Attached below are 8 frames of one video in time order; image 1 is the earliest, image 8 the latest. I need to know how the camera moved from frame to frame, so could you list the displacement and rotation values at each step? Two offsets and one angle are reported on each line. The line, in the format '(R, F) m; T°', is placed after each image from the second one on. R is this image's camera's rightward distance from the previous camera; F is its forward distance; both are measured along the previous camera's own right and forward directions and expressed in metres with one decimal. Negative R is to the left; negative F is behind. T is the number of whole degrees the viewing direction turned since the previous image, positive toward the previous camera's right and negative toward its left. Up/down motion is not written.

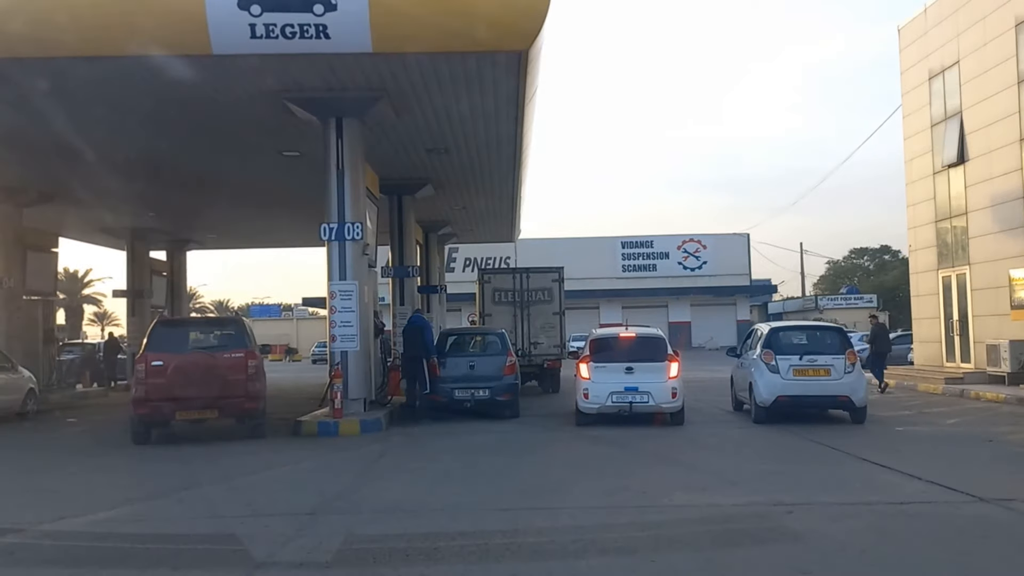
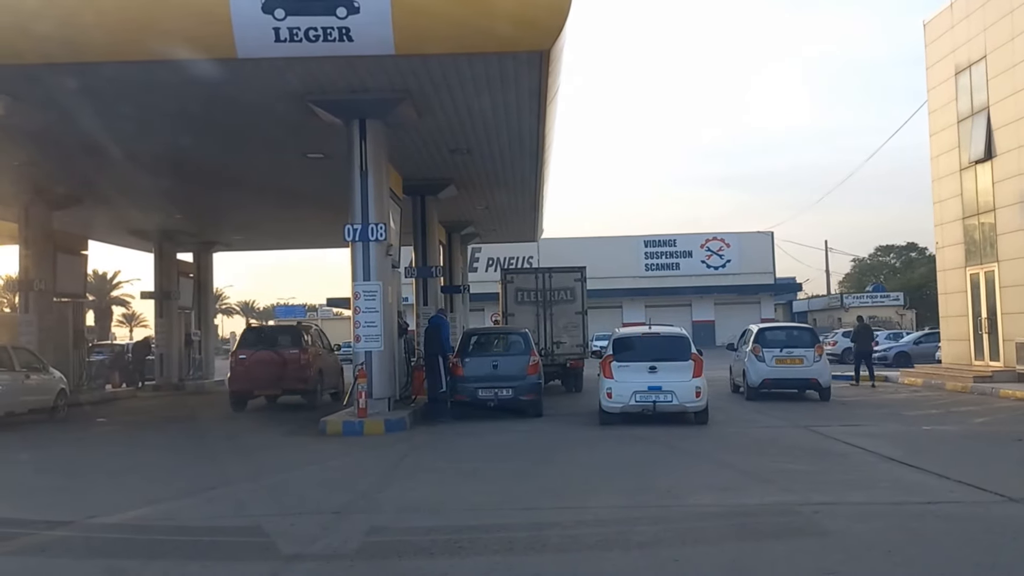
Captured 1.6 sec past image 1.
(0.0, 0.0) m; -1°
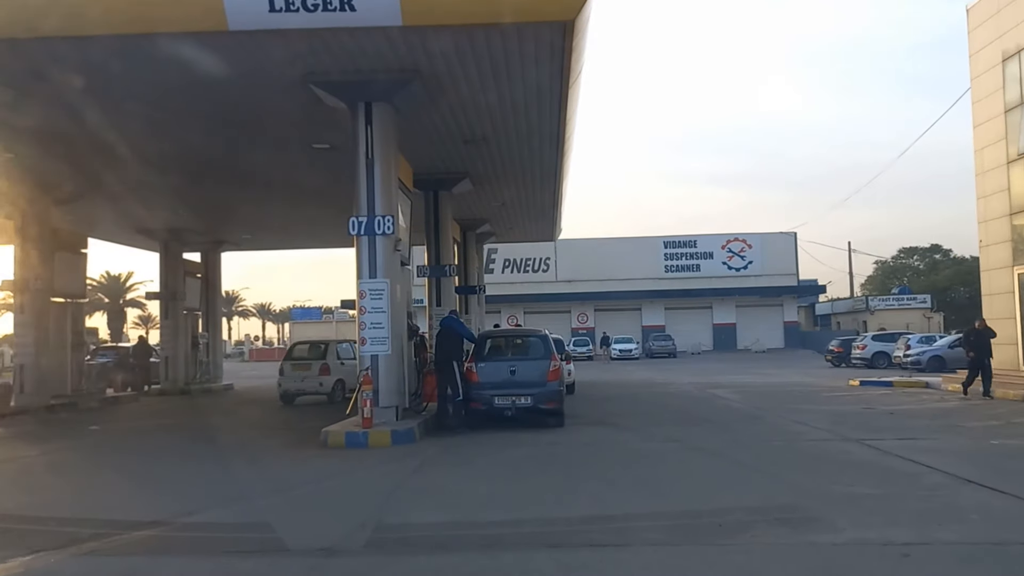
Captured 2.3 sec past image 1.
(0.0, +1.2) m; -1°
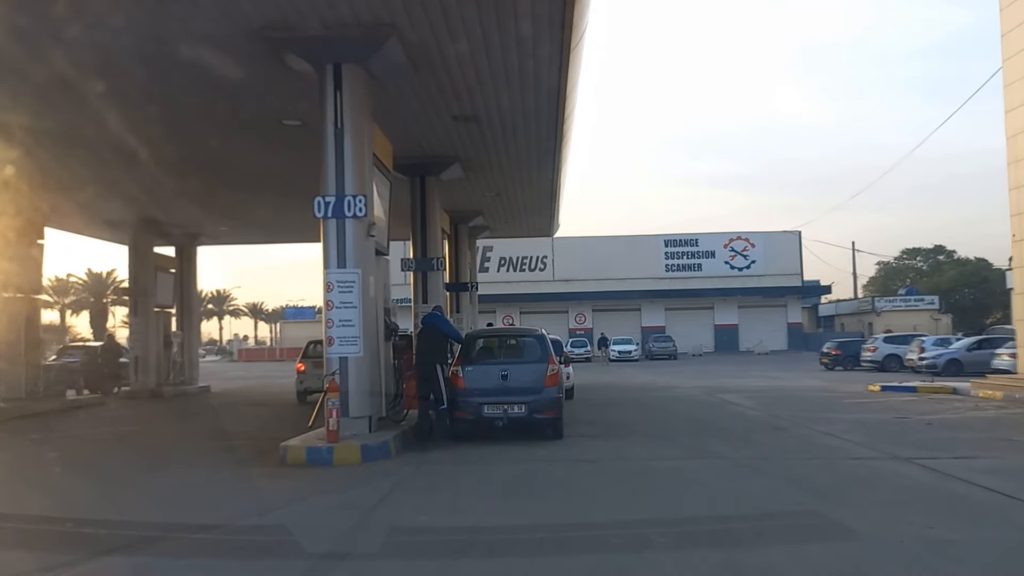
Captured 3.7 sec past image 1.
(+0.1, +1.8) m; 0°
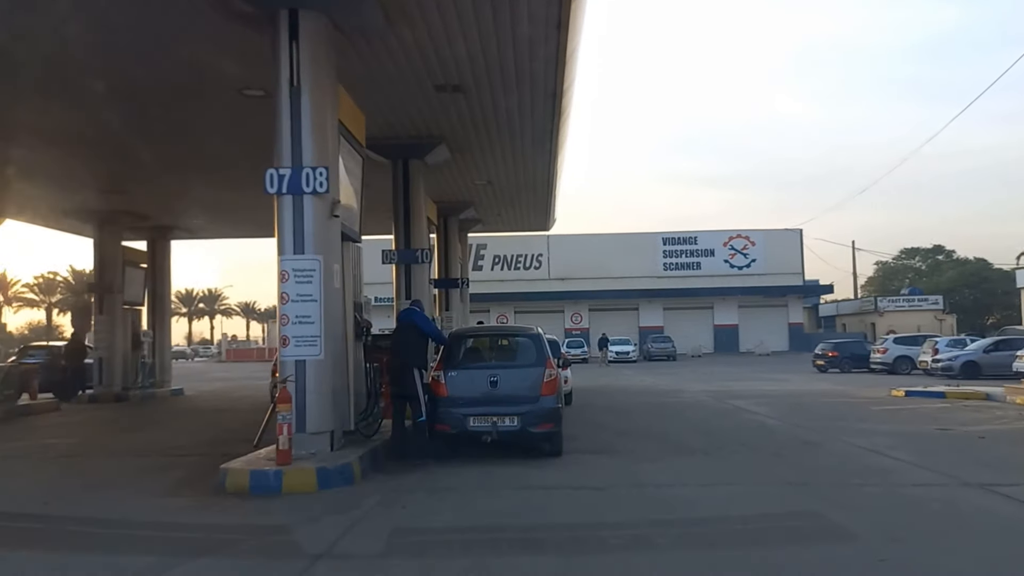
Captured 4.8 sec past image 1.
(0.0, +1.8) m; 0°
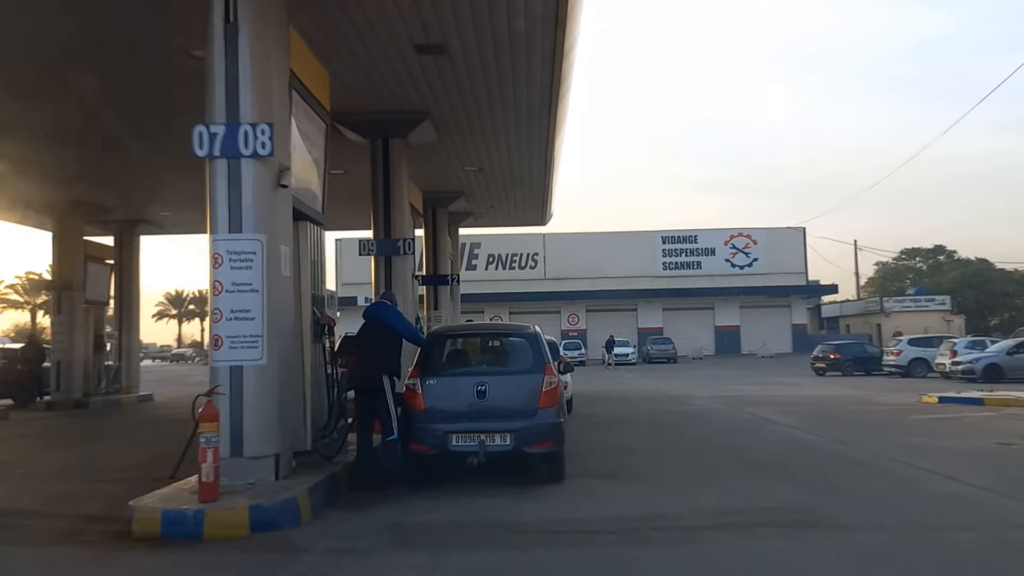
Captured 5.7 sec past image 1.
(0.0, +1.9) m; 0°
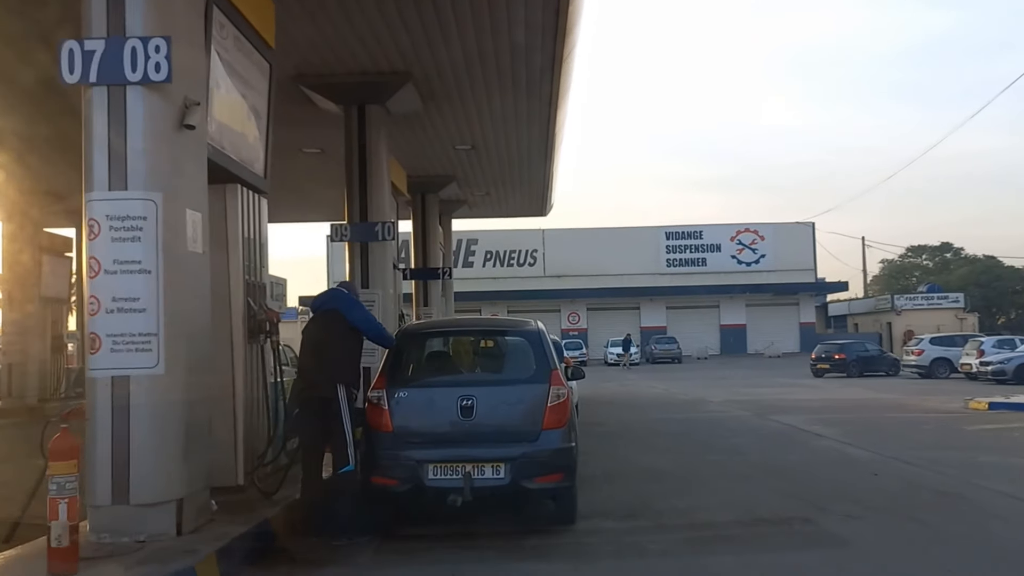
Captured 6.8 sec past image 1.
(0.0, +2.1) m; 0°
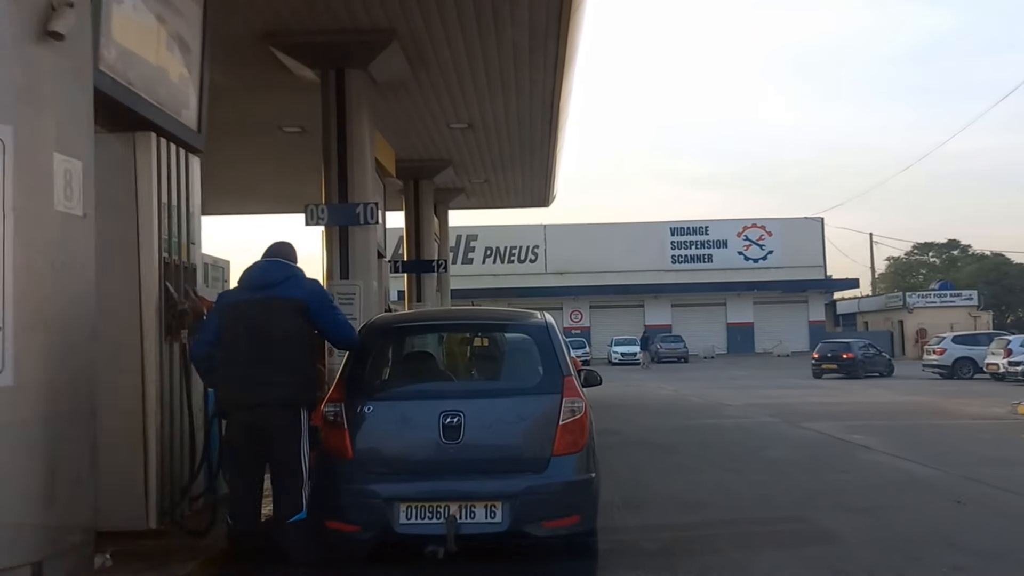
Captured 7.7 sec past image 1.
(0.0, +1.6) m; 0°
